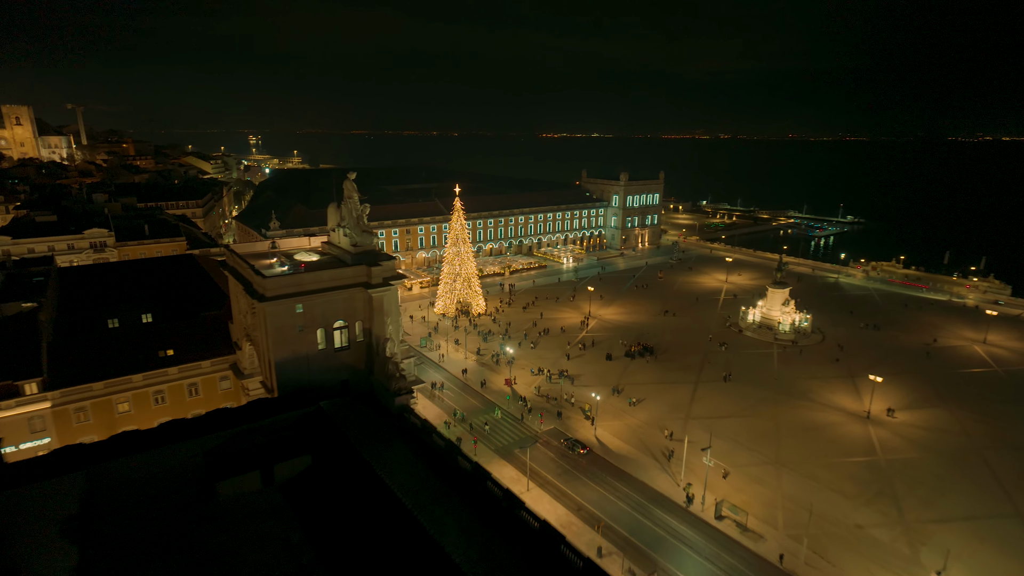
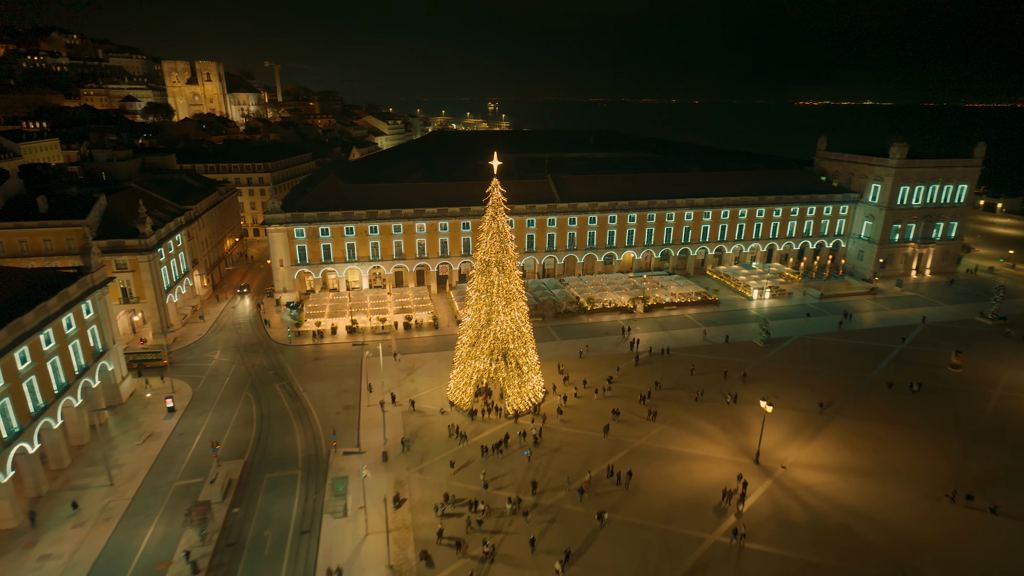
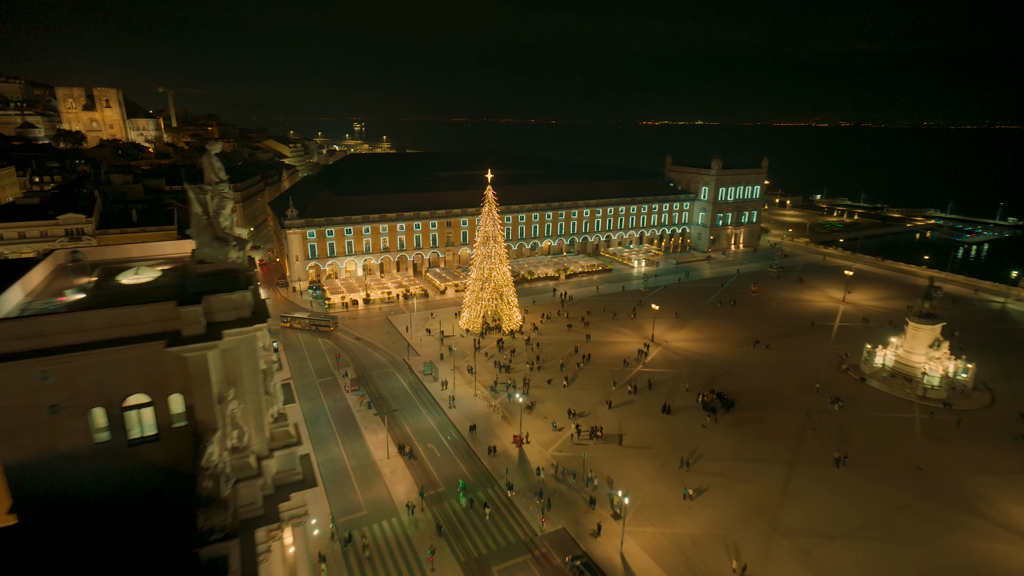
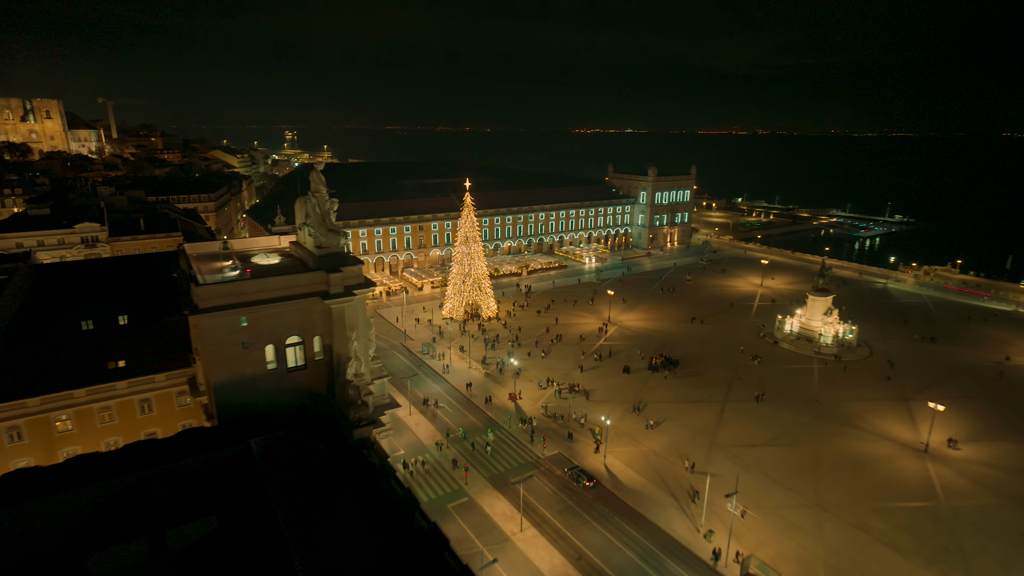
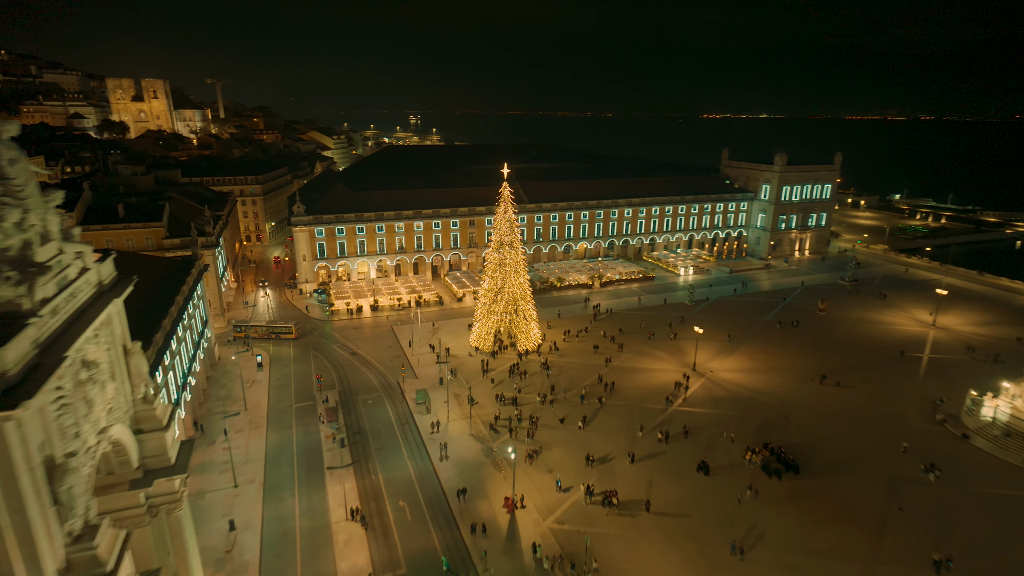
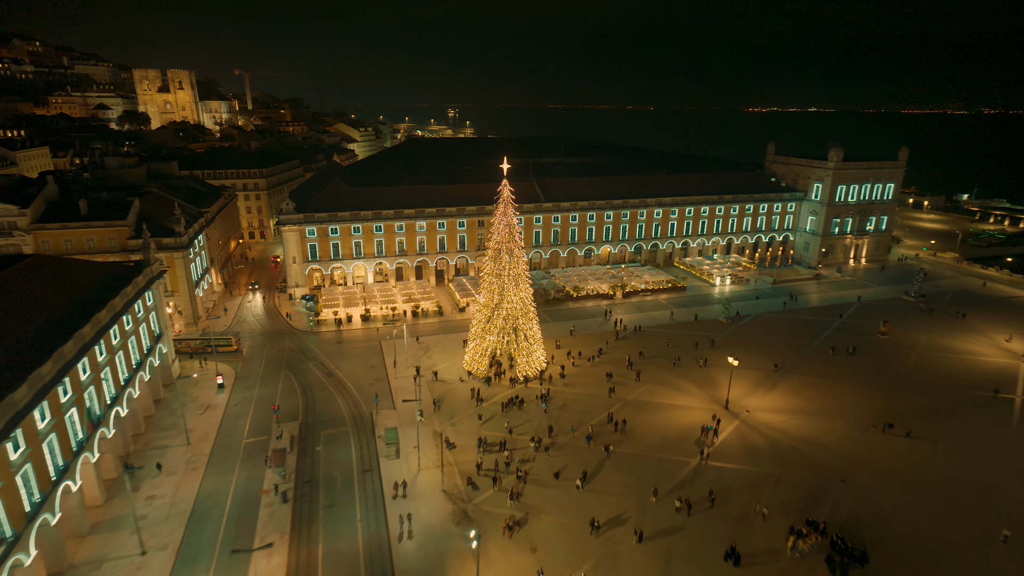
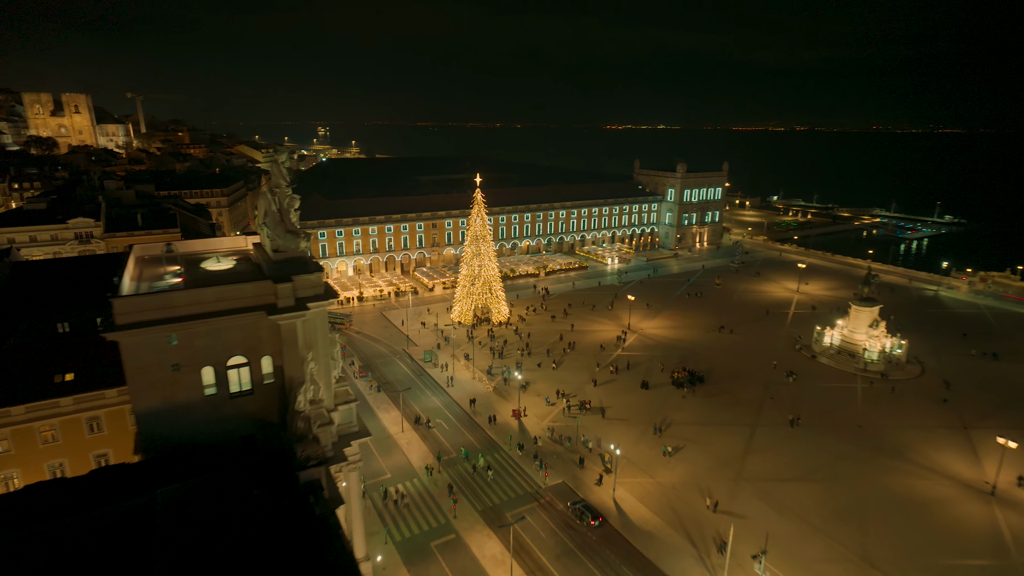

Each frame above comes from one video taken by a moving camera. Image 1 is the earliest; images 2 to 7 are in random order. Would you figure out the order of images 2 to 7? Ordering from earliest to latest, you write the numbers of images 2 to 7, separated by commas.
4, 7, 3, 5, 6, 2
